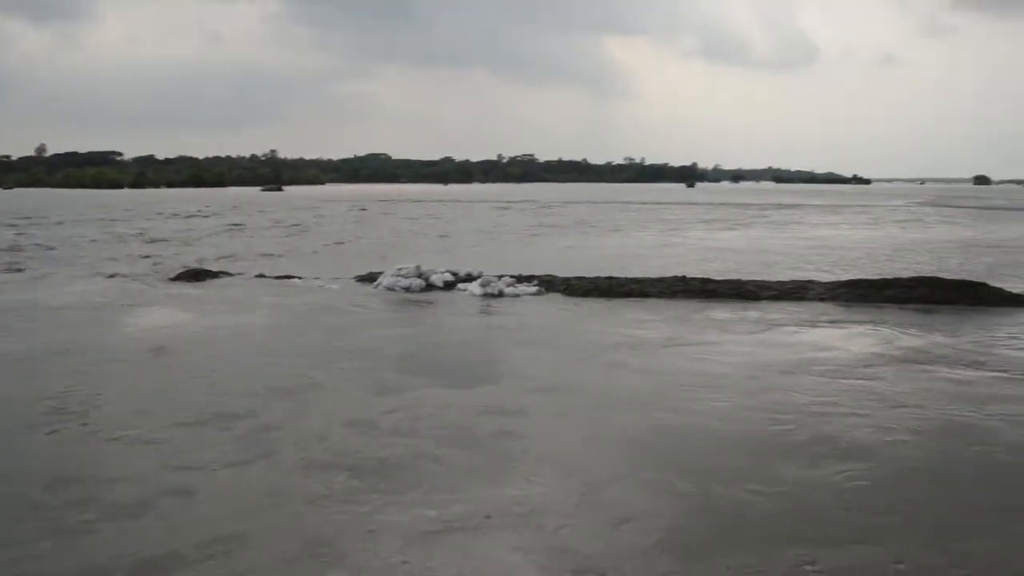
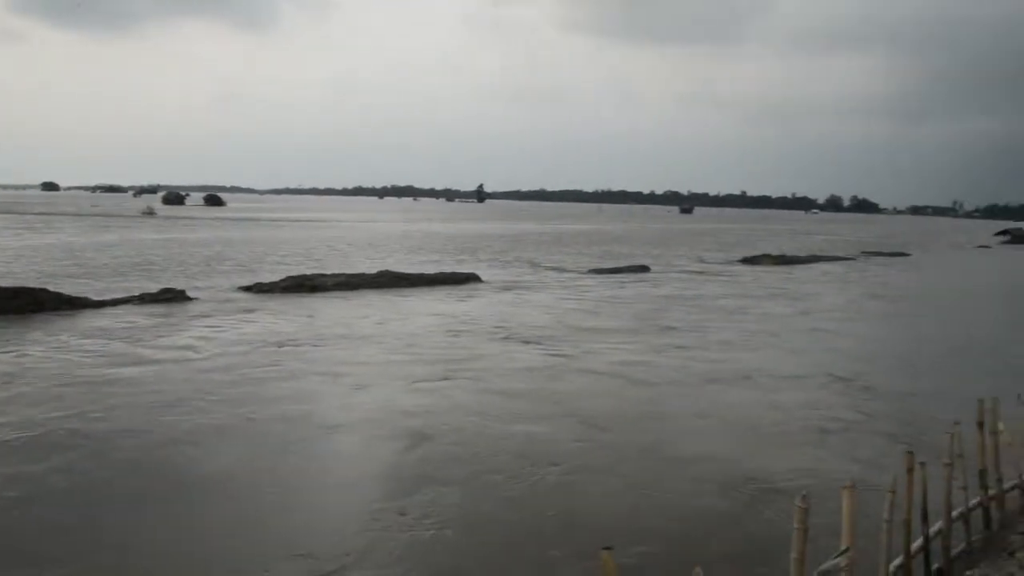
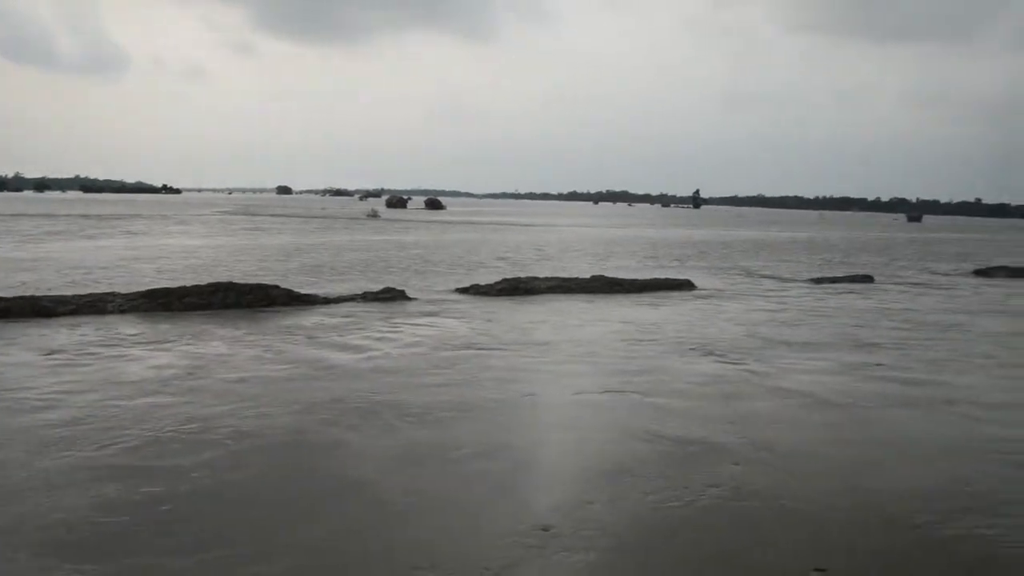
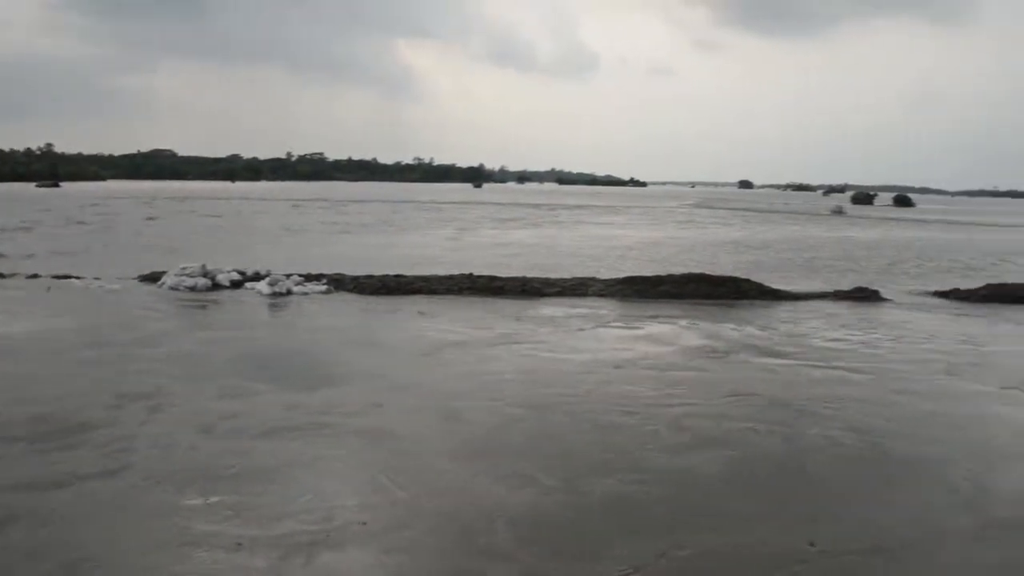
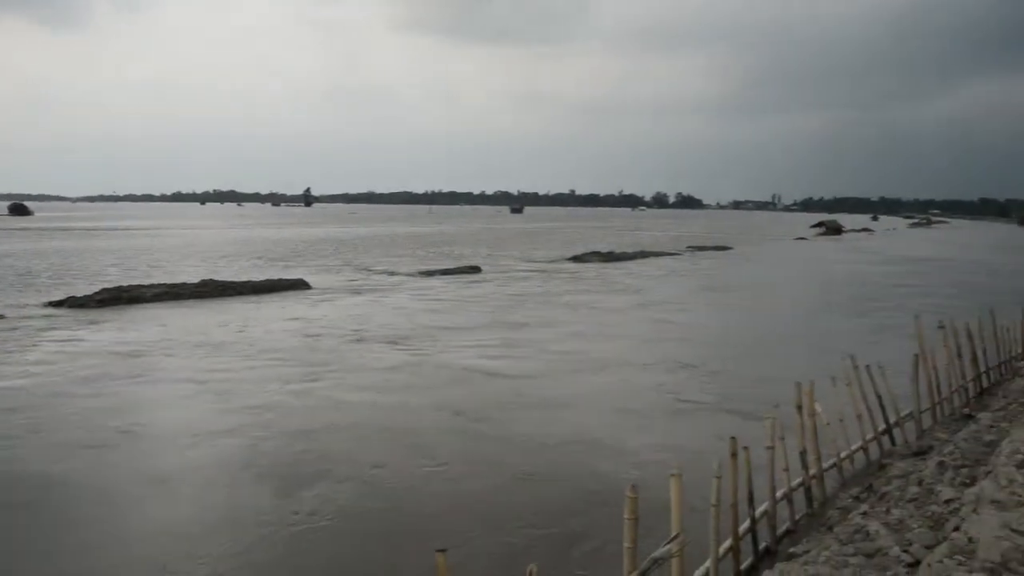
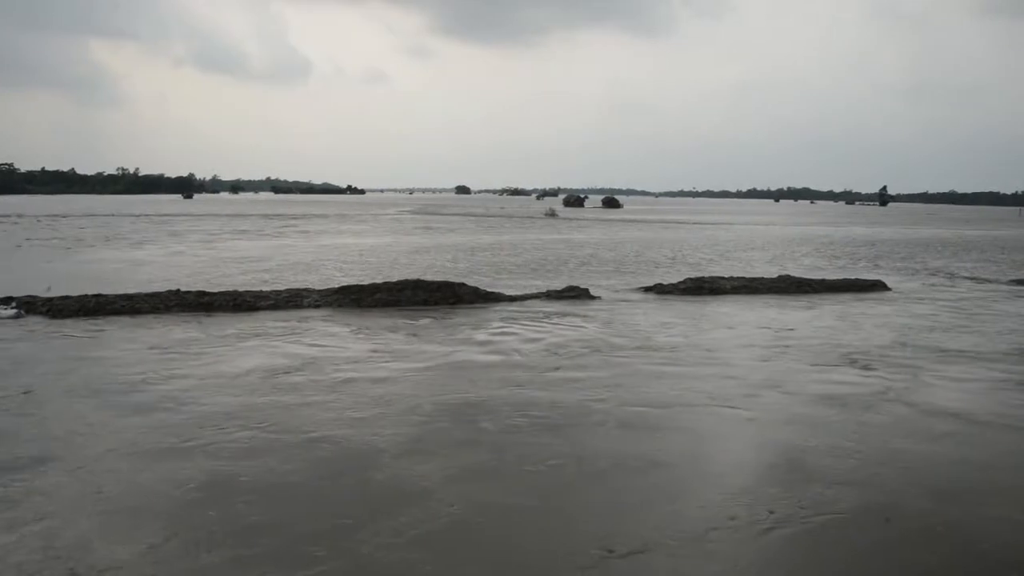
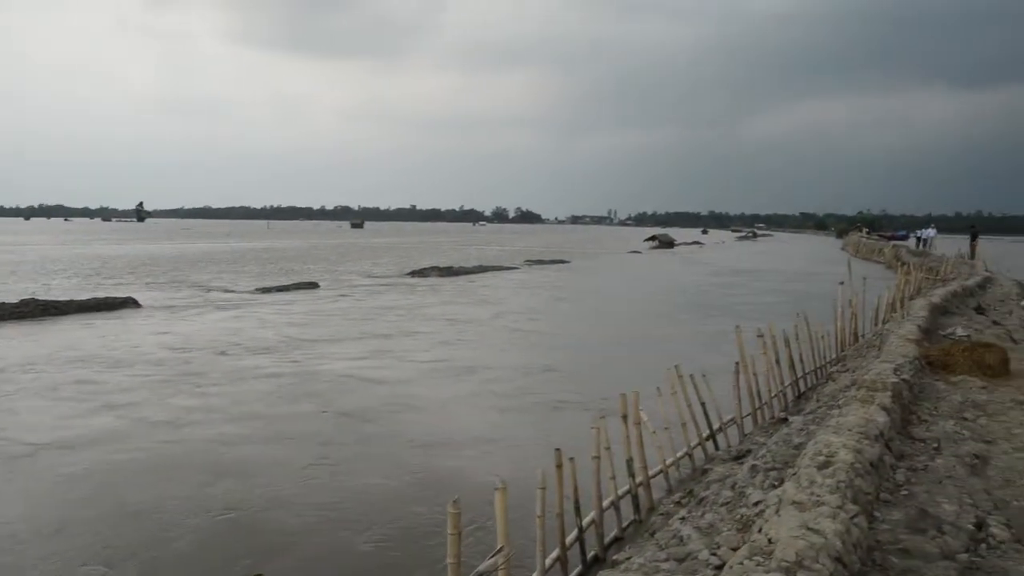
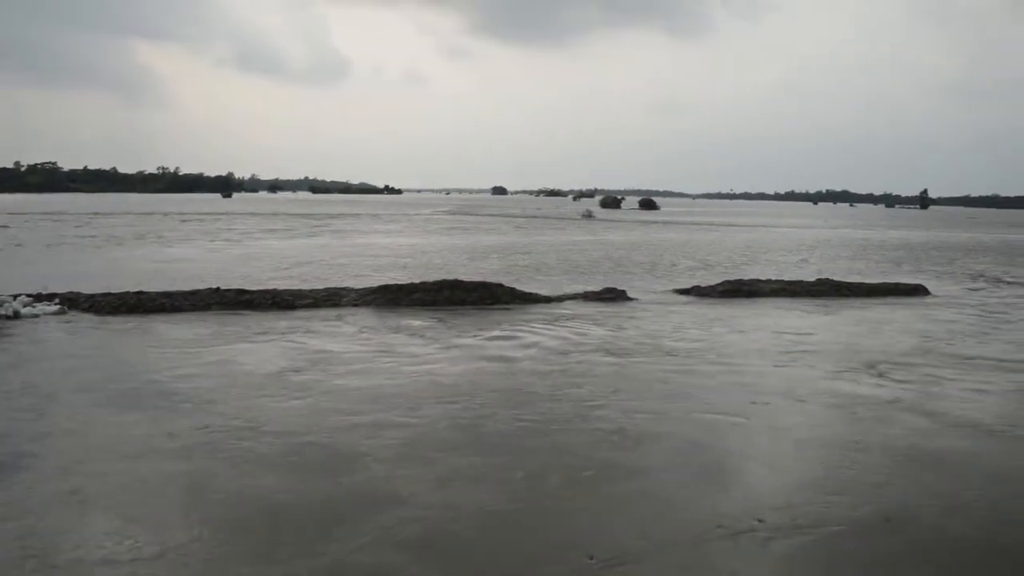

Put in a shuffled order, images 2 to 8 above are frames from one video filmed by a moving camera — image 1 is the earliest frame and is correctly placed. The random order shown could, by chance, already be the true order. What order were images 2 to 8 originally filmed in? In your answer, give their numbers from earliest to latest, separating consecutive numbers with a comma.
4, 8, 6, 3, 2, 5, 7
